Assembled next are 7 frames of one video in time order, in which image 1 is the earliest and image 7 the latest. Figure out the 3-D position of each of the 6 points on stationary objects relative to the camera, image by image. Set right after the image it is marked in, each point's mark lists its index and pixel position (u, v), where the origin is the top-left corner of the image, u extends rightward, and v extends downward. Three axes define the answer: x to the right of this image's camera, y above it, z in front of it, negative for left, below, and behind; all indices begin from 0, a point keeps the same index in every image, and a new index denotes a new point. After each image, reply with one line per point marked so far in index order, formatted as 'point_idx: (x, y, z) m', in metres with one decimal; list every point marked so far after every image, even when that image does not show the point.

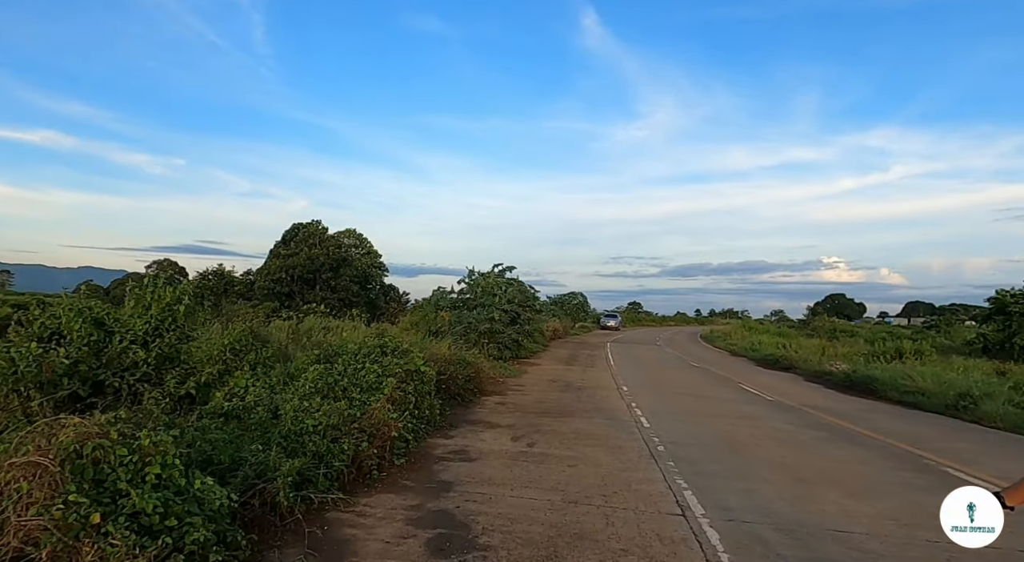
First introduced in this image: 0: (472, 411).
0: (-0.7, -2.5, +11.0) m
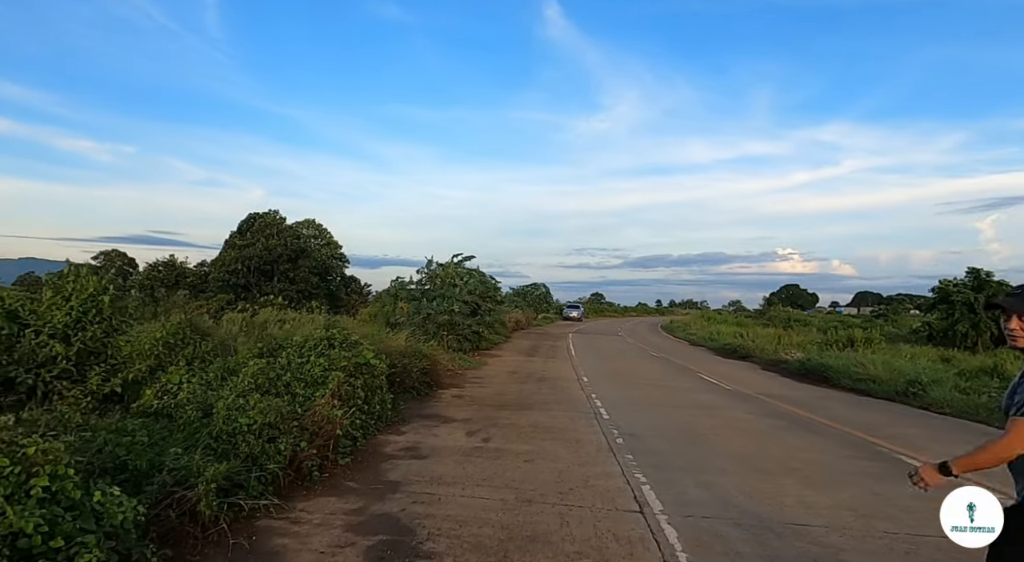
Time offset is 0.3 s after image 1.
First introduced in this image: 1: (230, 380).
0: (-1.6, -2.3, +10.6) m
1: (-3.8, -1.3, +7.6) m
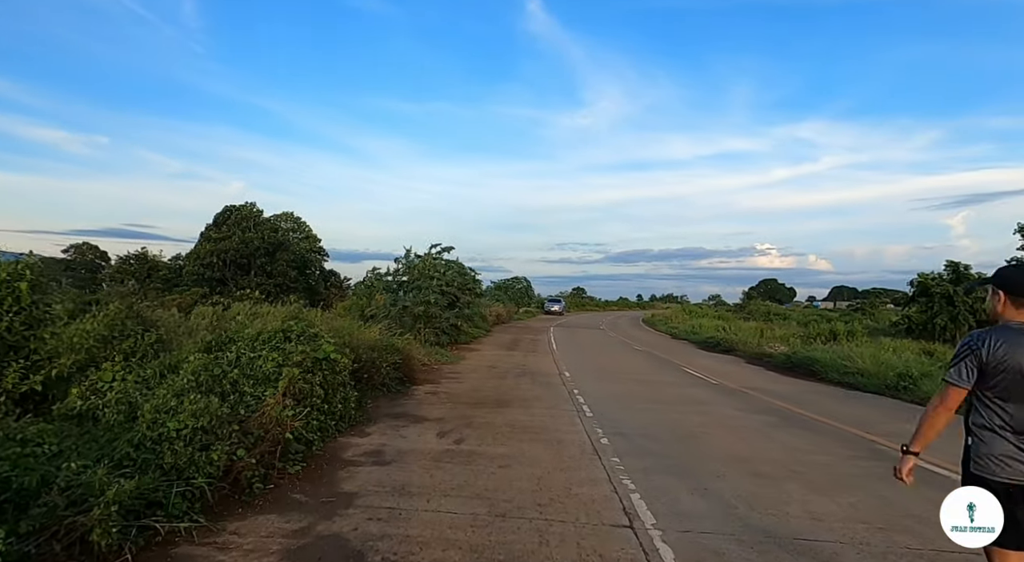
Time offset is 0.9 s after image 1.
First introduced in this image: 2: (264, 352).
0: (-2.0, -2.1, +9.8) m
1: (-4.1, -1.1, +6.8) m
2: (-3.2, -0.9, +7.3) m
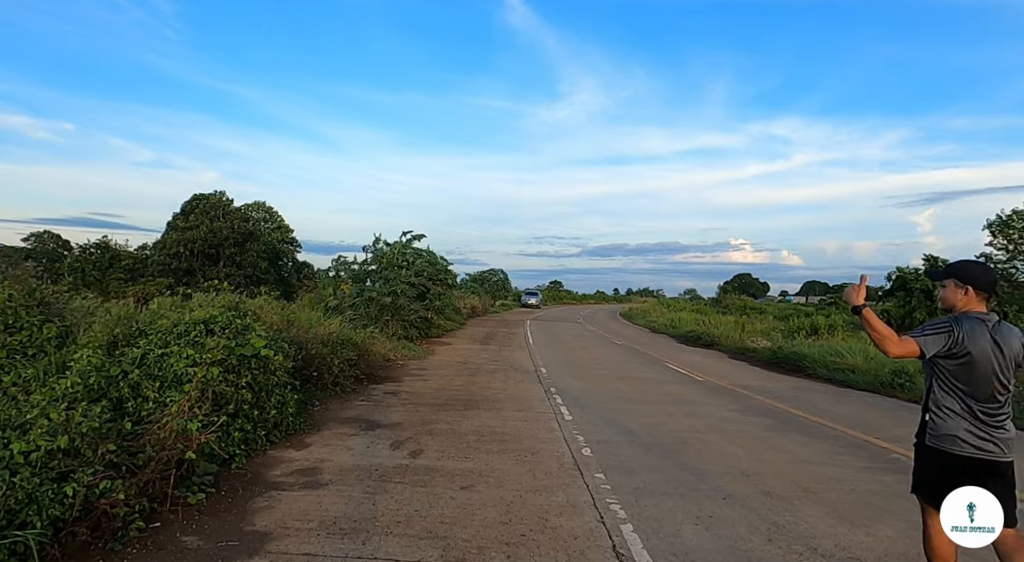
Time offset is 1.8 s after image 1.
0: (-2.4, -1.9, +8.6) m
1: (-4.4, -0.9, +5.5) m
2: (-3.5, -0.7, +6.0) m
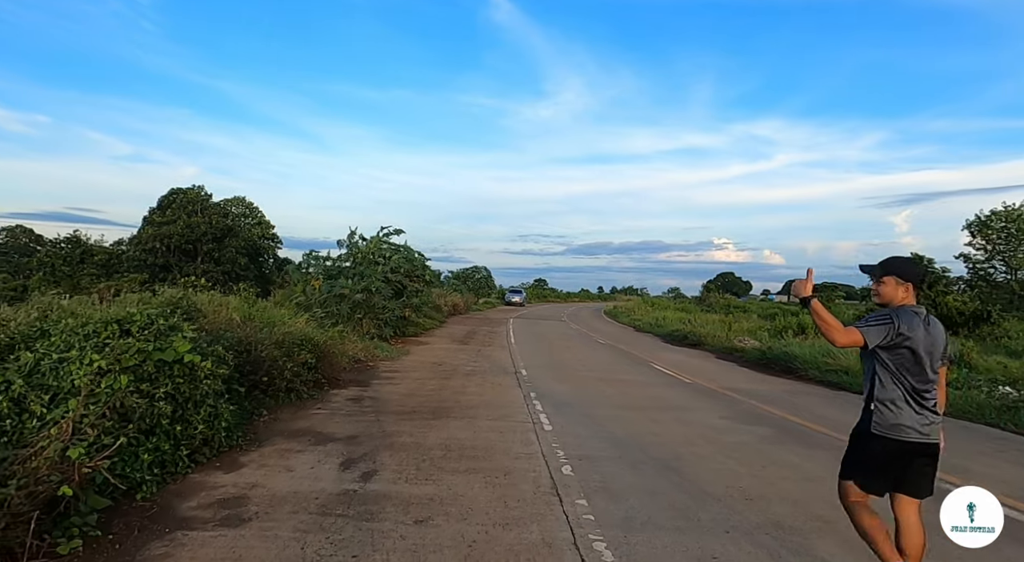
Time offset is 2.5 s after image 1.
0: (-2.8, -1.8, +7.7) m
1: (-4.7, -0.9, +4.5) m
2: (-3.8, -0.6, +5.1) m
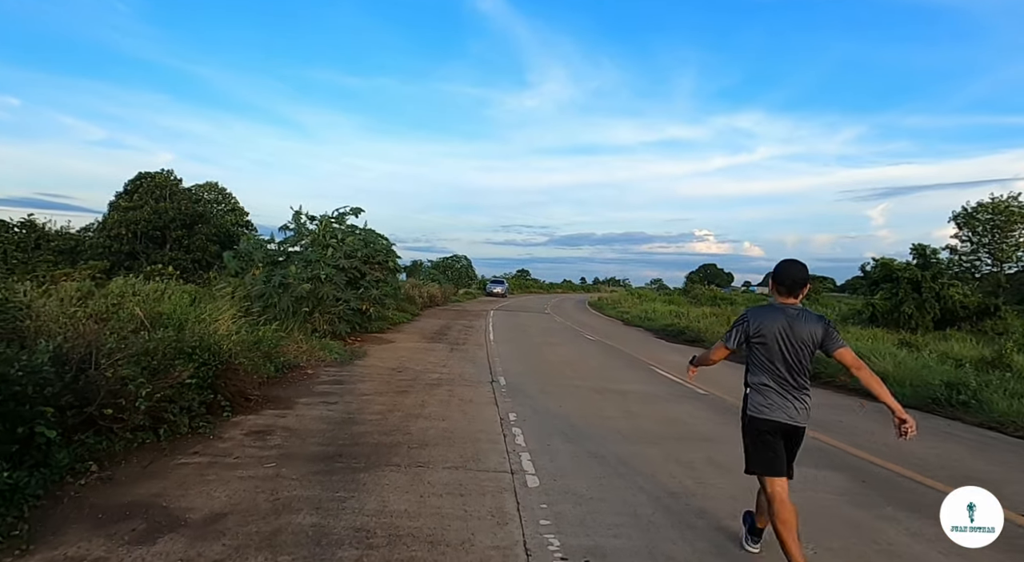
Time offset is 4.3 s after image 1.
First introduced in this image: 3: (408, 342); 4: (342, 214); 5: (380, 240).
0: (-3.1, -1.7, +5.0) m
1: (-4.9, -0.8, +1.8) m
2: (-4.0, -0.5, +2.4) m
3: (-3.2, -1.8, +17.6) m
4: (-5.3, +2.1, +17.7) m
5: (-4.2, +1.3, +18.2) m
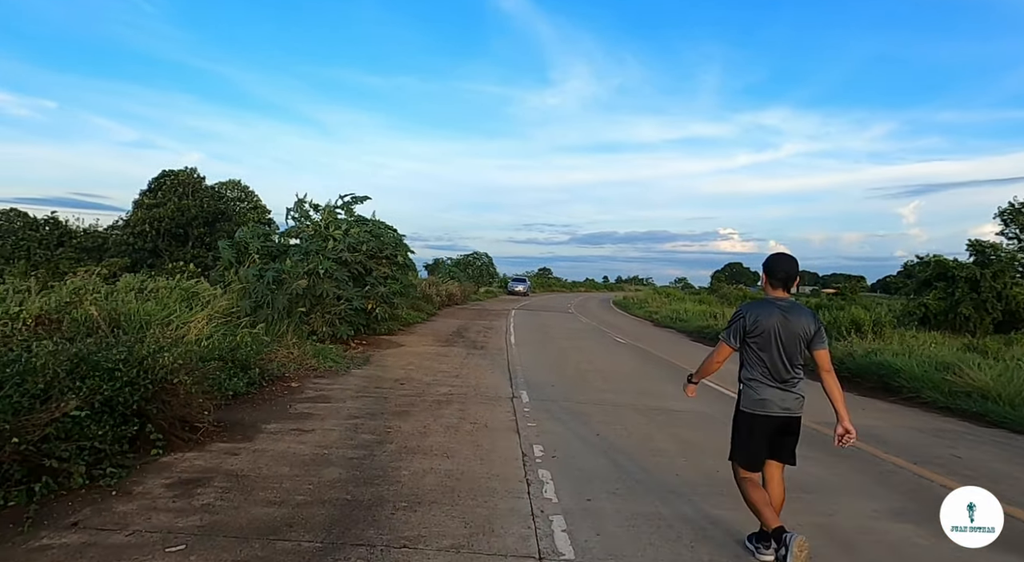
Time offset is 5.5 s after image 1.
0: (-2.9, -1.6, +3.3) m
1: (-4.8, -0.7, +0.1) m
2: (-3.9, -0.5, +0.7) m
3: (-2.6, -1.7, +15.8) m
4: (-4.6, +2.2, +16.0) m
5: (-3.5, +1.4, +16.5) m
